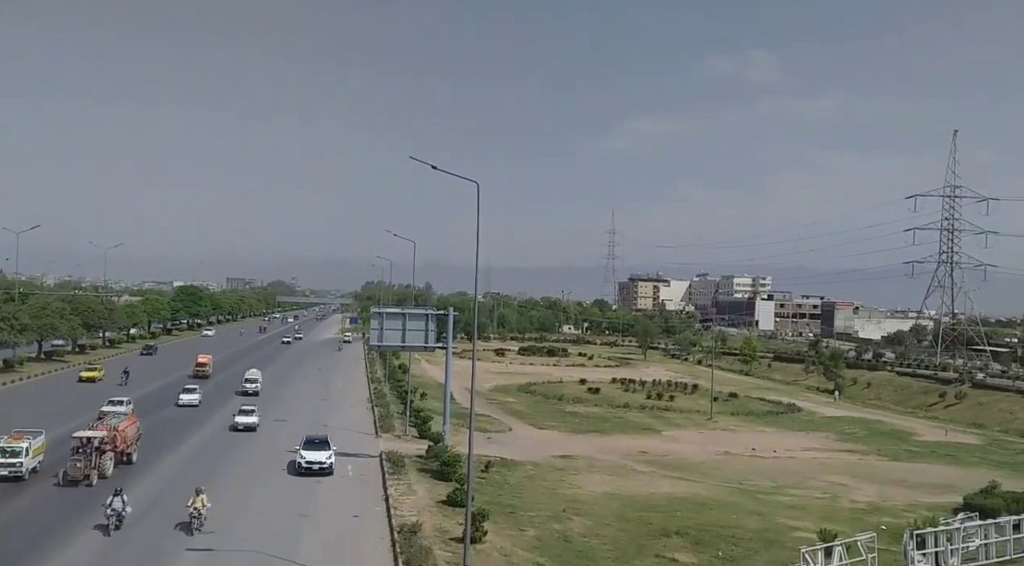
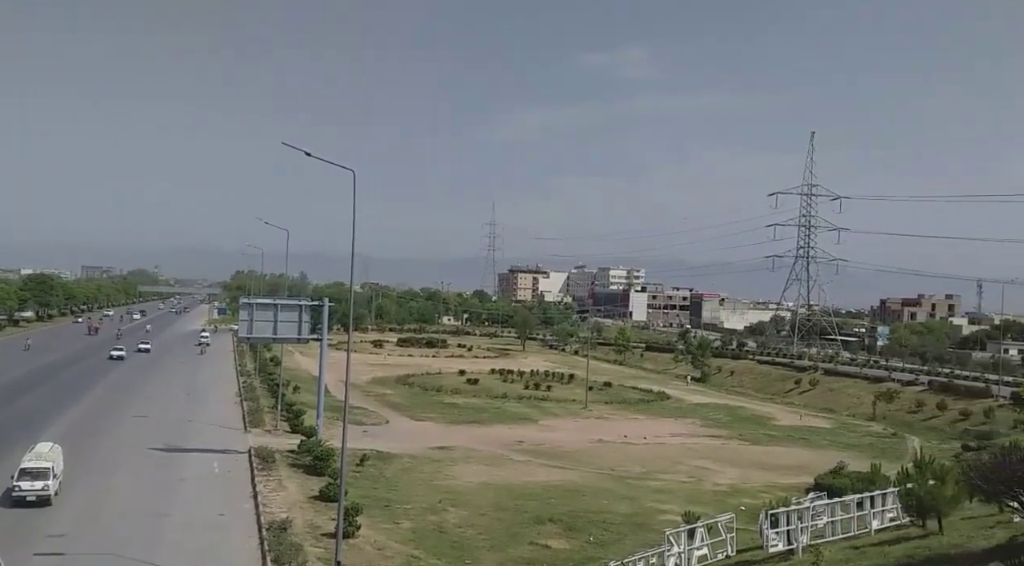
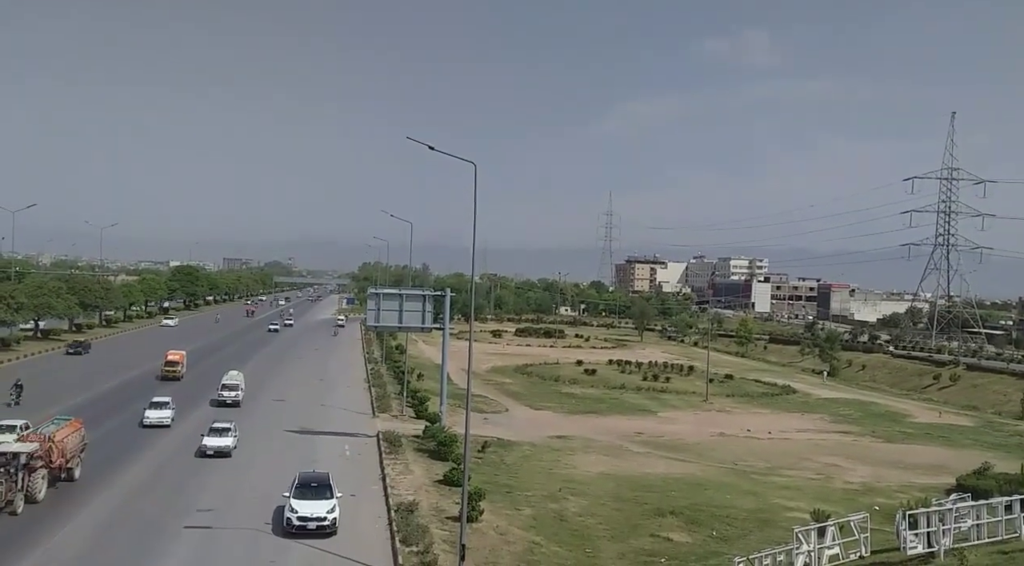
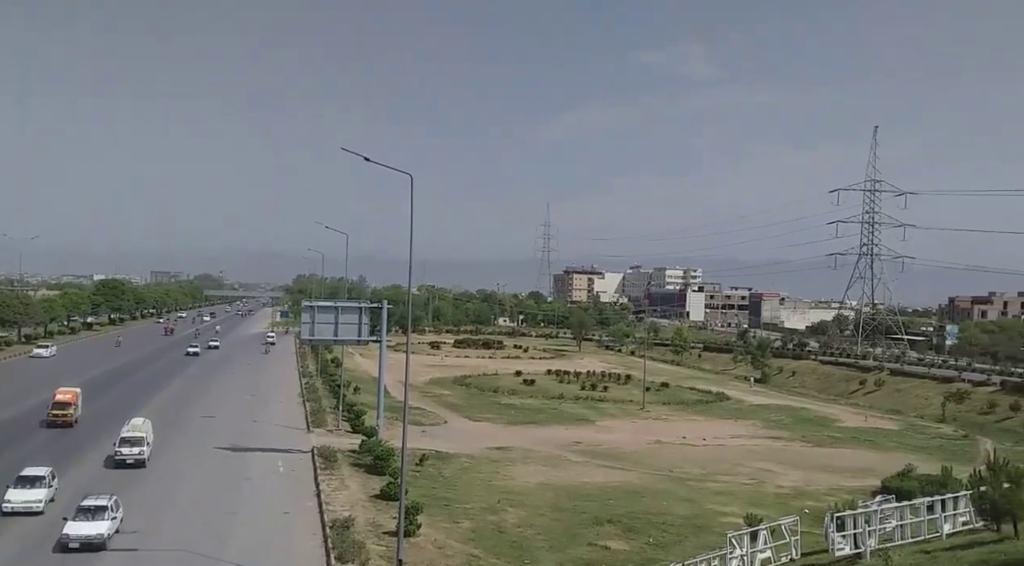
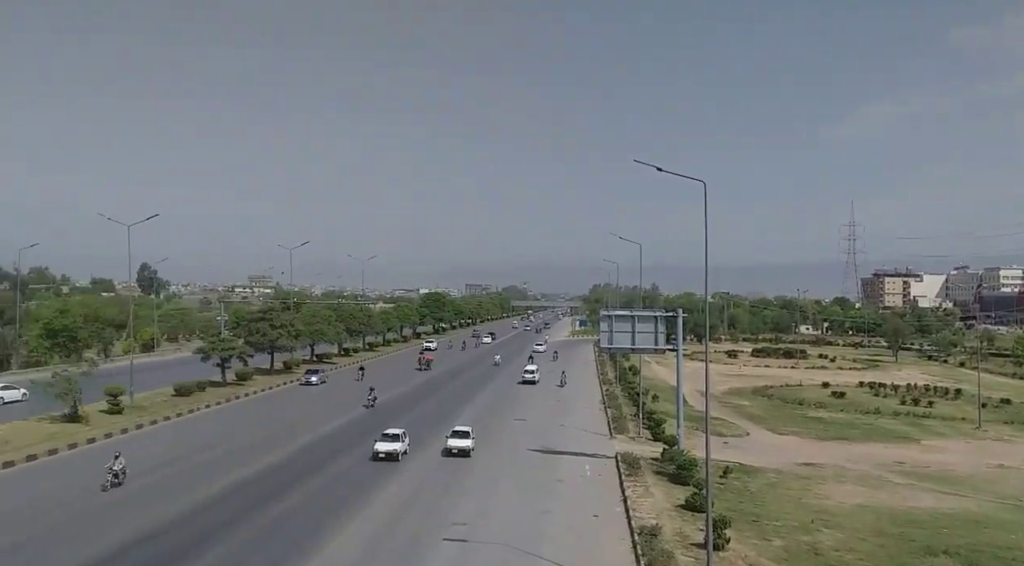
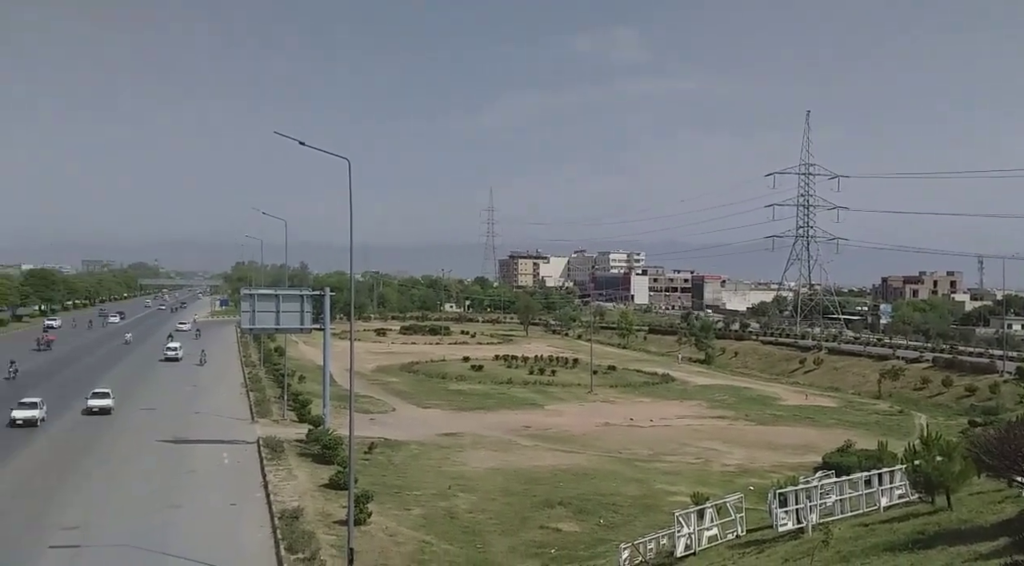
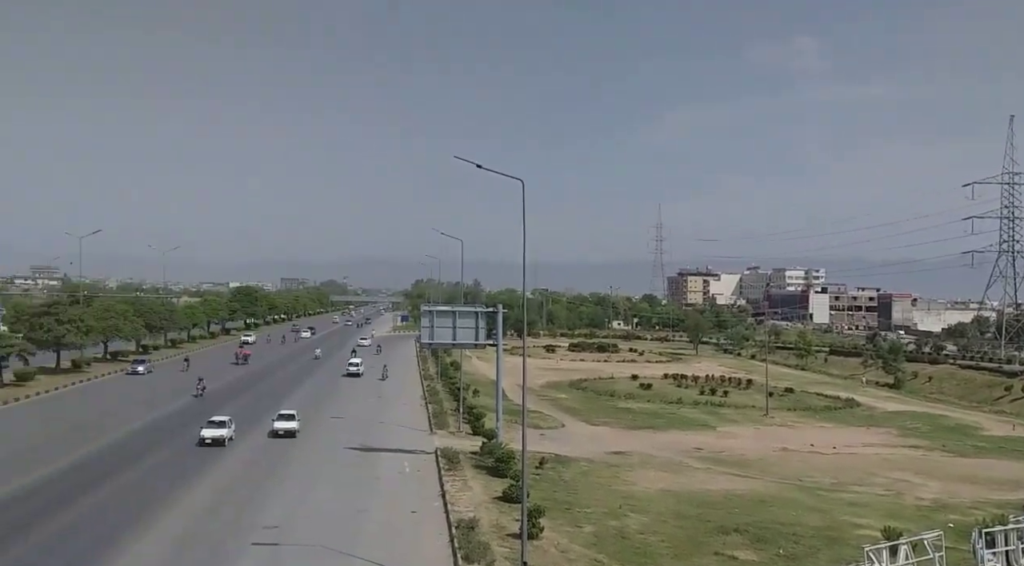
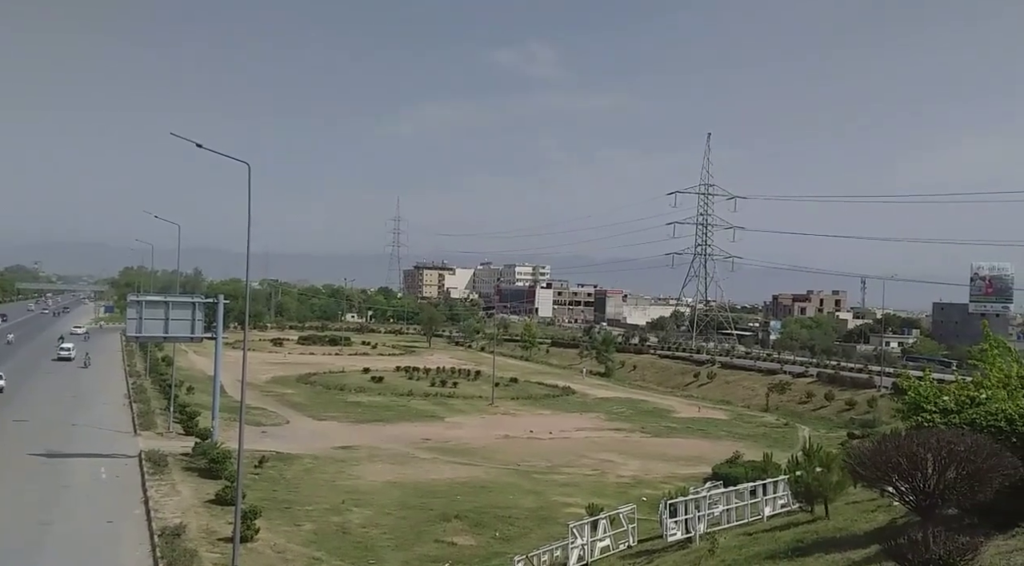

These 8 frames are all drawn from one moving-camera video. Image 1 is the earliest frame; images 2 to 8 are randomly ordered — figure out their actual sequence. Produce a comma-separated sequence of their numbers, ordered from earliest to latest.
3, 4, 2, 8, 6, 7, 5
